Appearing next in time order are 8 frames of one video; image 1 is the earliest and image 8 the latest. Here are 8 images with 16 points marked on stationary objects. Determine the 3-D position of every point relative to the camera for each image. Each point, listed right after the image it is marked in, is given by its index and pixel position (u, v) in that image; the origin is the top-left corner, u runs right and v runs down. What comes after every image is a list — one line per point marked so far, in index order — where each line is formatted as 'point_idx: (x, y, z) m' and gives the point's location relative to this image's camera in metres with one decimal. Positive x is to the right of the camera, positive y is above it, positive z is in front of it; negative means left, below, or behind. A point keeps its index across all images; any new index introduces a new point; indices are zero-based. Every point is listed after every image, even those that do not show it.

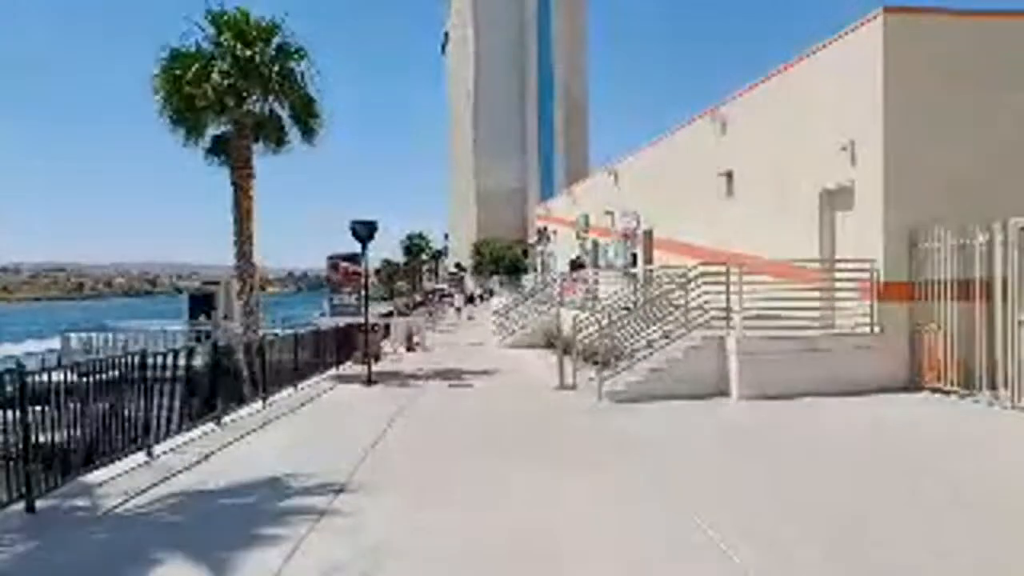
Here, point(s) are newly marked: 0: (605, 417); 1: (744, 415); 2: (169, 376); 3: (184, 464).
0: (+1.3, -1.9, +17.6) m
1: (+3.4, -1.9, +17.2) m
2: (-4.2, -1.0, +14.8) m
3: (-3.5, -1.9, +13.0) m
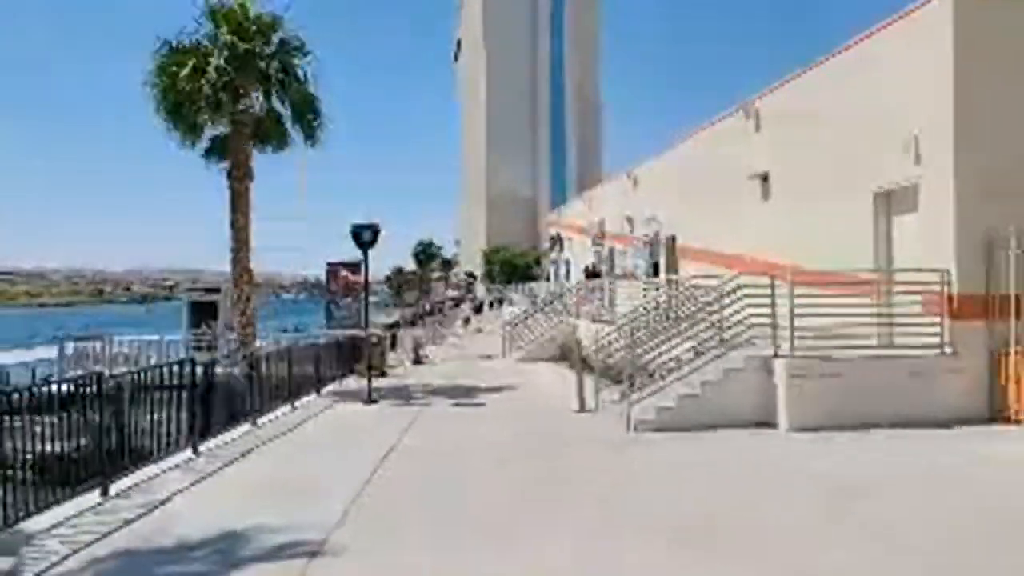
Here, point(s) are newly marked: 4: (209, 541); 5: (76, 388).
0: (+1.5, -2.0, +15.8) m
1: (+3.5, -2.0, +15.5) m
2: (-4.1, -1.2, +13.2) m
3: (-3.4, -2.0, +11.3) m
4: (-2.4, -2.0, +9.5) m
5: (-3.9, -0.9, +11.0) m
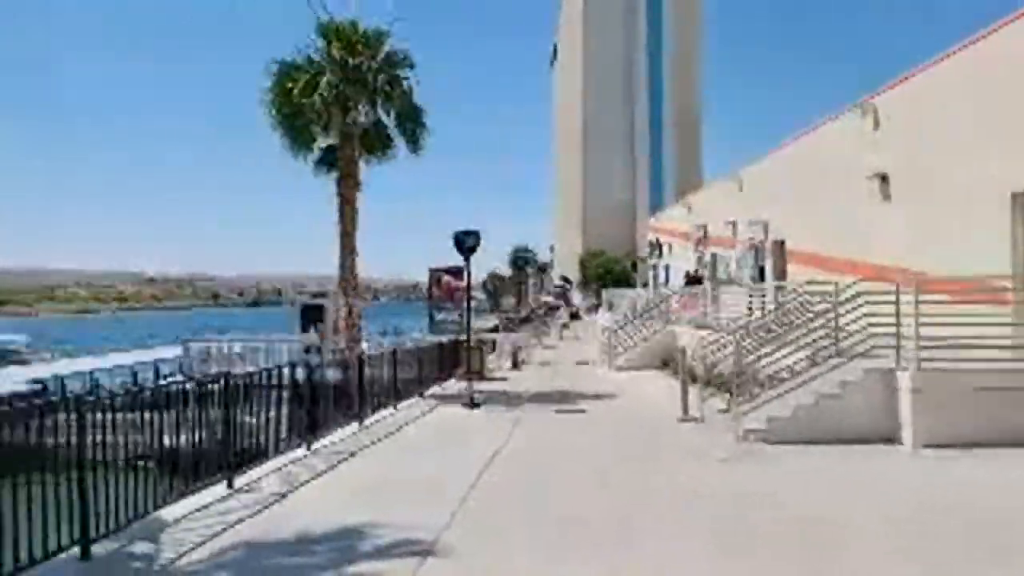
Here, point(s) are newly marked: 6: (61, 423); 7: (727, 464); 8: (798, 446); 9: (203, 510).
0: (+2.8, -2.1, +15.8) m
1: (+4.8, -2.1, +15.3) m
2: (-2.9, -1.2, +13.6) m
3: (-2.4, -2.1, +11.6) m
4: (-1.5, -2.0, +9.8) m
5: (-2.9, -0.9, +11.4) m
6: (-3.3, -1.0, +8.7) m
7: (+2.6, -2.1, +14.6) m
8: (+3.9, -2.1, +16.3) m
9: (-2.8, -2.0, +11.0) m
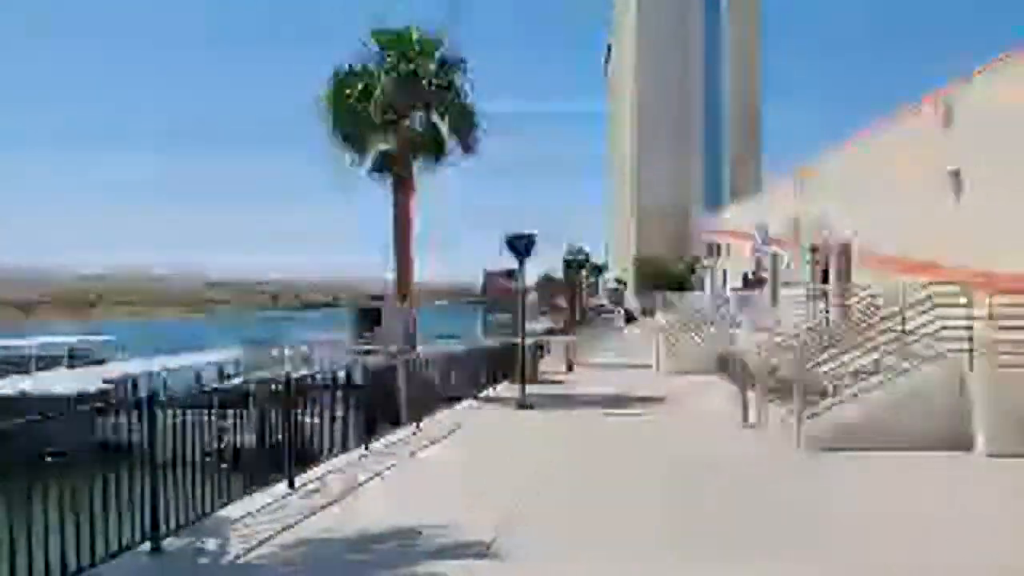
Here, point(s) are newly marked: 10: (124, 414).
0: (+3.6, -2.2, +15.7) m
1: (+5.5, -2.2, +15.1) m
2: (-2.3, -1.2, +13.7) m
3: (-1.8, -2.1, +11.7) m
4: (-1.1, -2.0, +9.9) m
5: (-2.4, -0.9, +11.5) m
6: (-2.9, -1.0, +8.8) m
7: (+3.3, -2.2, +14.5) m
8: (+4.6, -2.2, +16.1) m
9: (-2.3, -2.0, +11.1) m
10: (-2.9, -0.9, +8.8) m
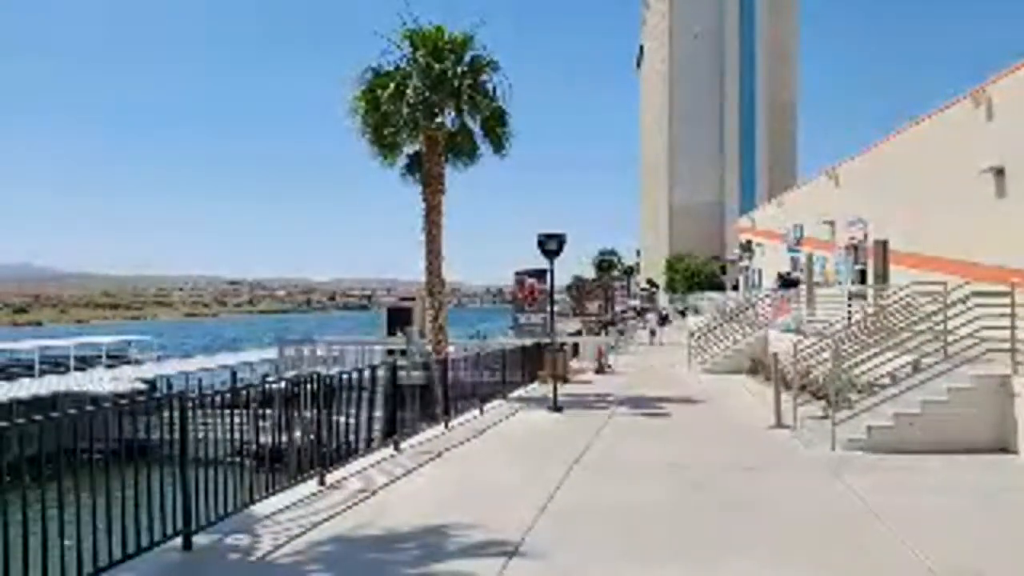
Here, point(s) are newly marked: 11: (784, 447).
0: (+4.0, -2.2, +15.5) m
1: (+5.9, -2.2, +14.8) m
2: (-1.9, -1.2, +13.7) m
3: (-1.5, -2.1, +11.7) m
4: (-0.8, -2.0, +9.8) m
5: (-2.1, -0.9, +11.5) m
6: (-2.6, -1.0, +8.8) m
7: (+3.7, -2.2, +14.3) m
8: (+5.0, -2.2, +15.9) m
9: (-2.0, -2.0, +11.1) m
10: (-2.6, -0.9, +8.8) m
11: (+3.7, -2.2, +16.6) m
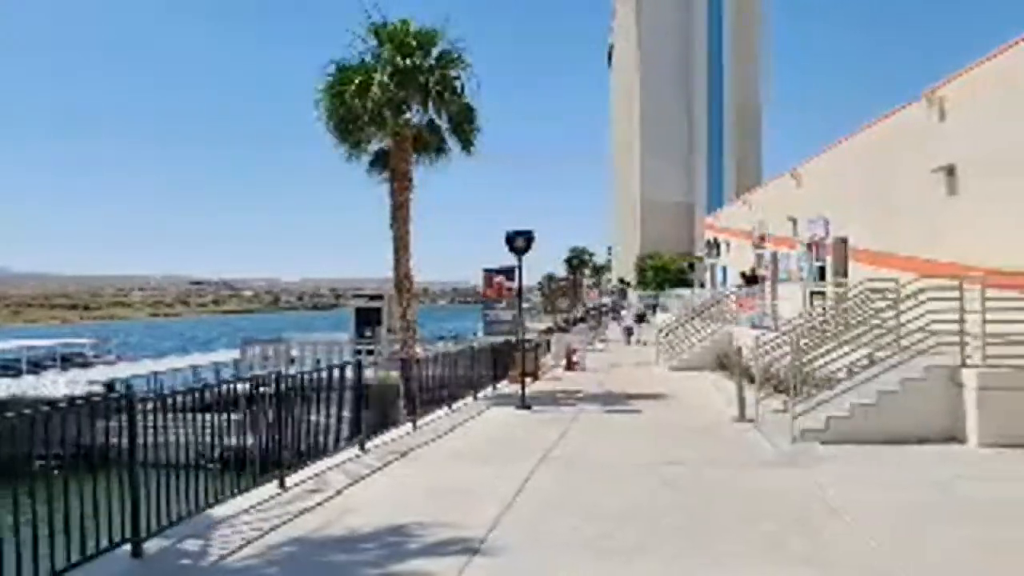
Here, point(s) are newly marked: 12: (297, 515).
0: (+3.5, -2.1, +15.6) m
1: (+5.5, -2.1, +15.0) m
2: (-2.3, -1.2, +13.7) m
3: (-1.9, -2.1, +11.7) m
4: (-1.1, -2.0, +9.8) m
5: (-2.5, -0.9, +11.5) m
6: (-2.9, -1.0, +8.8) m
7: (+3.3, -2.1, +14.4) m
8: (+4.6, -2.1, +16.0) m
9: (-2.4, -2.0, +11.1) m
10: (-2.9, -0.9, +8.7) m
11: (+3.3, -2.1, +16.7) m
12: (-1.9, -2.0, +10.7) m
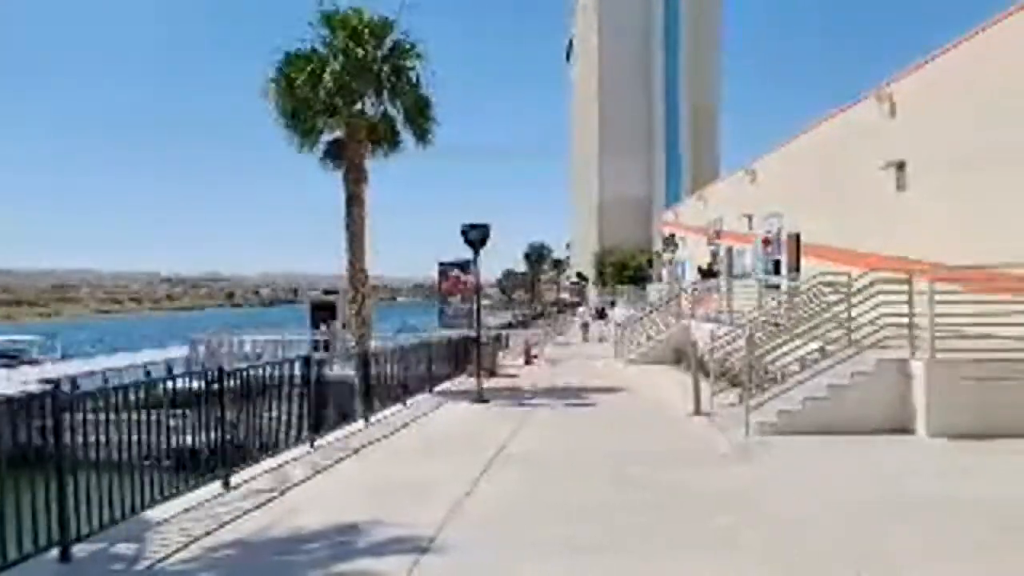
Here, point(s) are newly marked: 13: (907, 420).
0: (+2.9, -2.0, +15.5) m
1: (+4.9, -2.0, +15.0) m
2: (-2.8, -1.1, +13.4) m
3: (-2.3, -2.0, +11.4) m
4: (-1.5, -2.0, +9.6) m
5: (-2.9, -0.9, +11.2) m
6: (-3.3, -0.9, +8.5) m
7: (+2.7, -2.0, +14.3) m
8: (+4.0, -2.0, +16.0) m
9: (-2.8, -2.0, +10.8) m
10: (-3.3, -0.9, +8.4) m
11: (+2.6, -2.0, +16.6) m
12: (-2.3, -2.0, +10.4) m
13: (+5.4, -1.8, +16.2) m
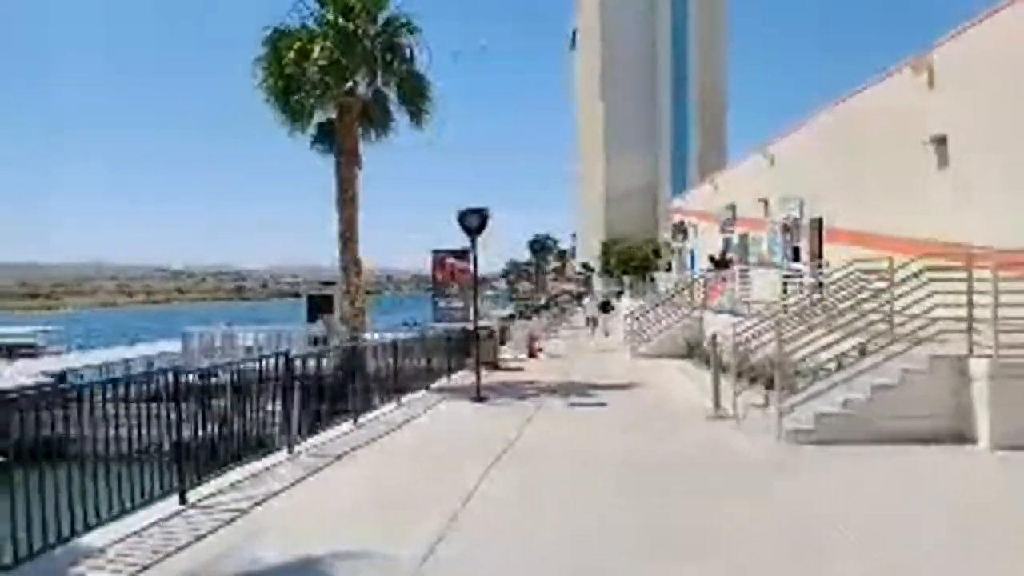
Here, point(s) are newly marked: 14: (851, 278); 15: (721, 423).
0: (+3.0, -1.9, +14.1) m
1: (+5.0, -1.9, +13.5) m
2: (-2.8, -1.0, +11.9) m
3: (-2.3, -1.9, +10.0) m
4: (-1.5, -1.9, +8.2) m
5: (-2.9, -0.8, +9.7) m
6: (-3.3, -0.9, +7.0) m
7: (+2.7, -1.9, +12.9) m
8: (+4.0, -1.9, +14.5) m
9: (-2.8, -1.9, +9.4) m
10: (-3.3, -0.8, +7.0) m
11: (+2.7, -1.9, +15.1) m
12: (-2.3, -1.9, +9.0) m
13: (+5.4, -1.6, +14.7) m
14: (+5.4, +0.2, +19.4) m
15: (+2.9, -1.9, +16.7) m
